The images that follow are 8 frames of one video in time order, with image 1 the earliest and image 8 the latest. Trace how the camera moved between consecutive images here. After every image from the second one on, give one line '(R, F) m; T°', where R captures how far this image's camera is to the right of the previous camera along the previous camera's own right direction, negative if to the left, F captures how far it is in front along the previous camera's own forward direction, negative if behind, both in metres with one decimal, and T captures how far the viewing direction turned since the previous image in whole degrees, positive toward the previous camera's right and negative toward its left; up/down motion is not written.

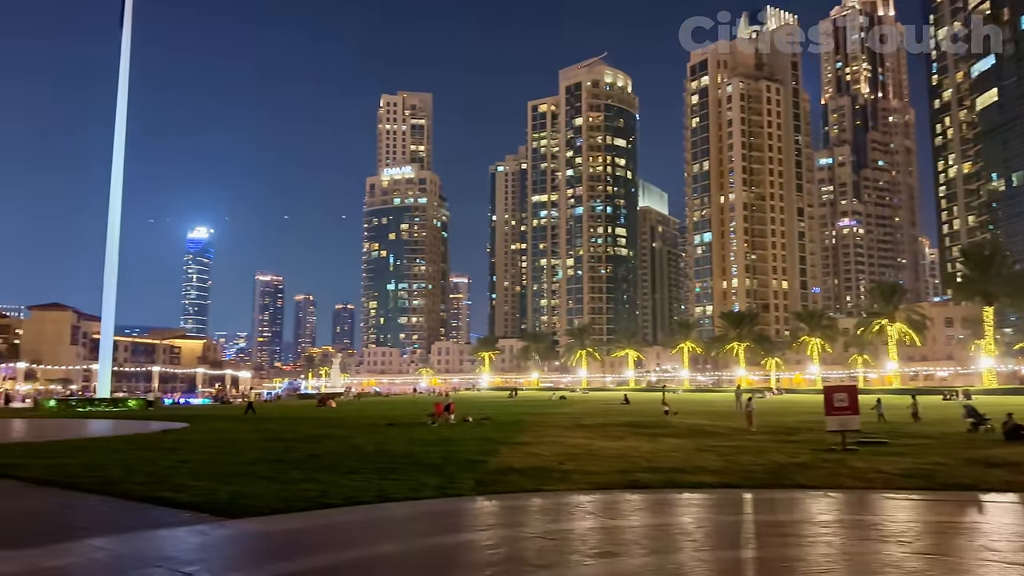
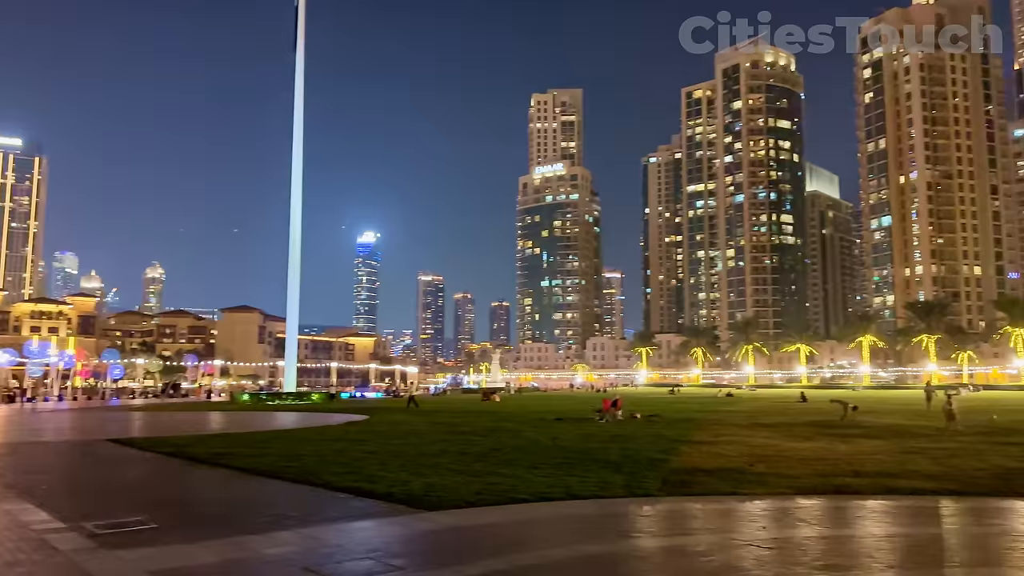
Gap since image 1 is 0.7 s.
(-0.7, +0.6) m; -11°
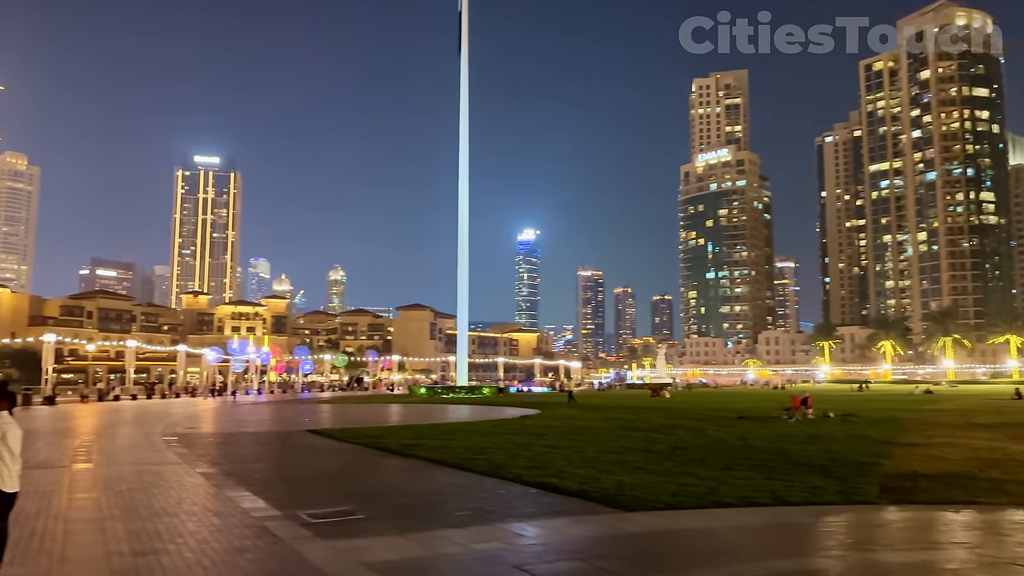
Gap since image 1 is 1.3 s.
(-0.6, +0.5) m; -12°
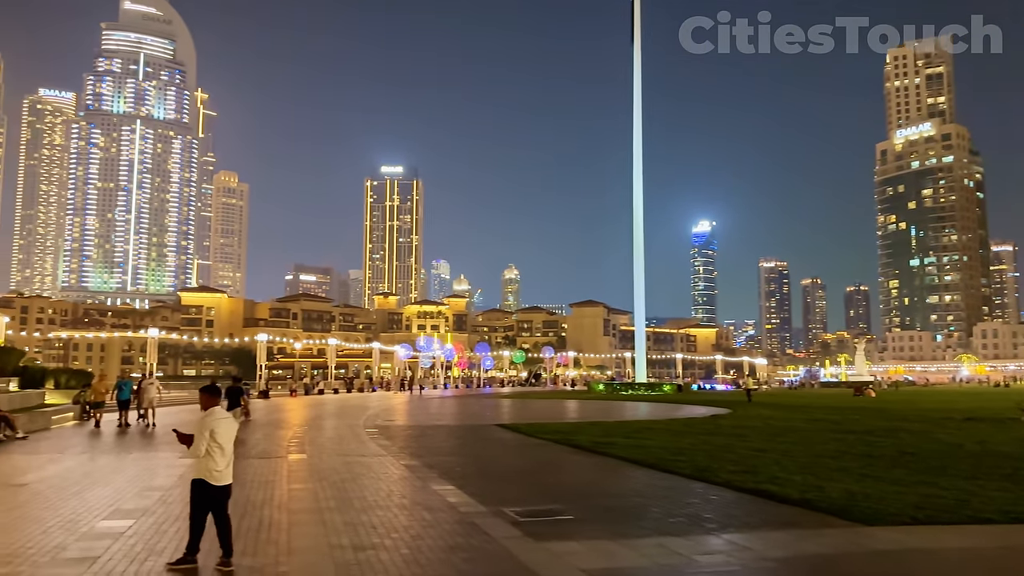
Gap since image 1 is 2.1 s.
(-0.5, +0.6) m; -13°
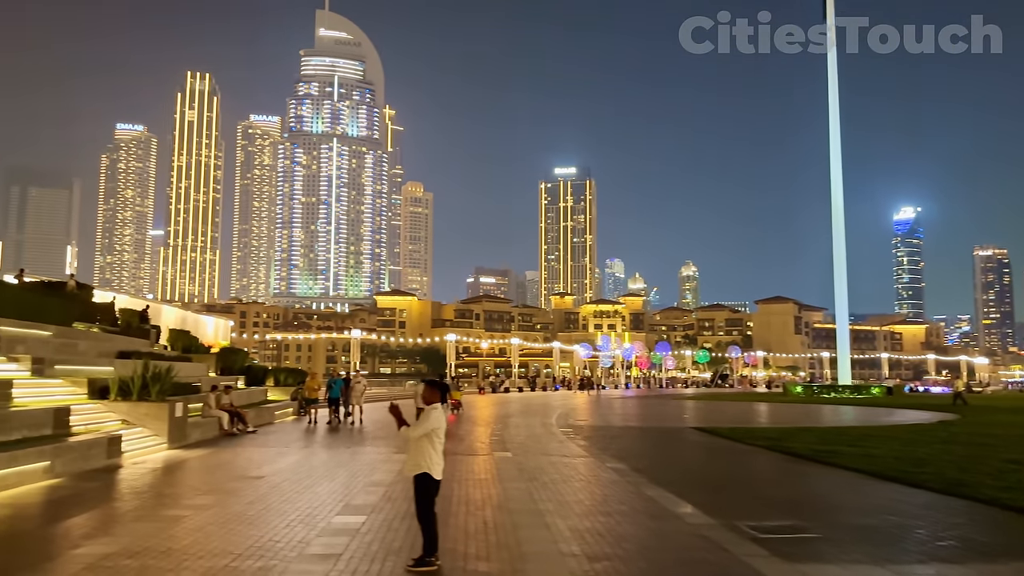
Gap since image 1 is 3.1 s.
(-0.6, +0.5) m; -13°
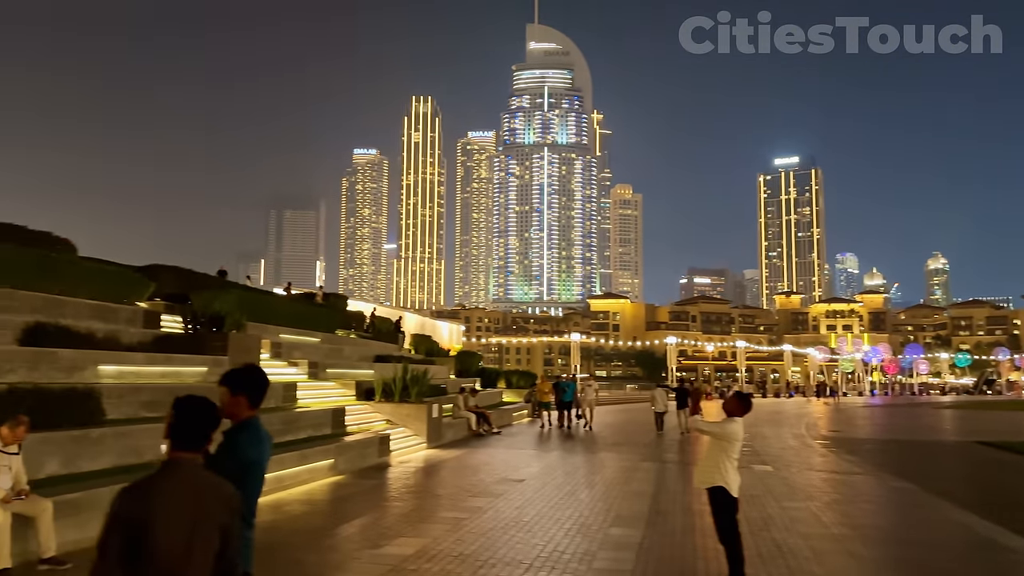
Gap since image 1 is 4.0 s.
(-0.7, +0.4) m; -16°
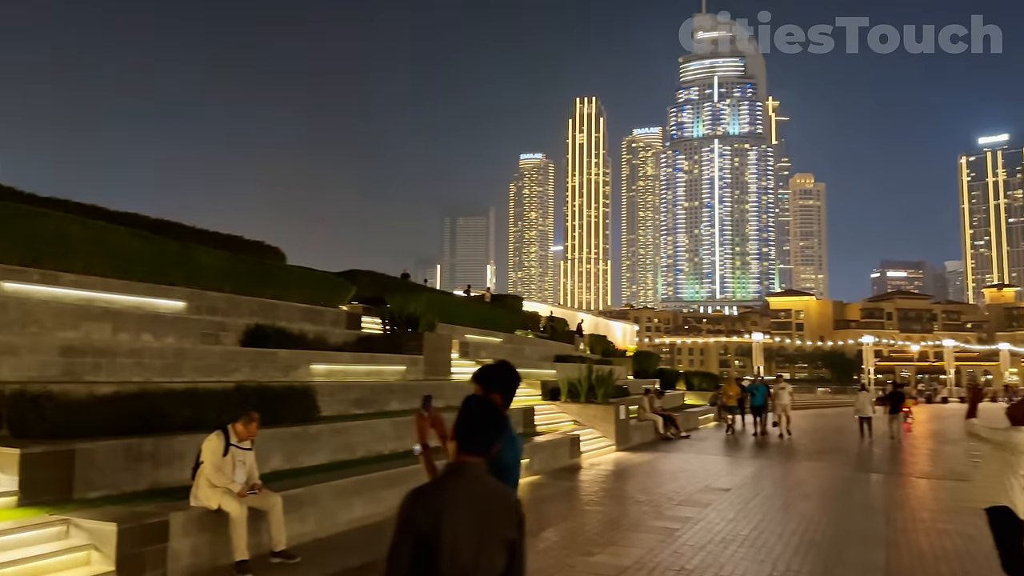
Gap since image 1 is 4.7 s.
(-0.4, +0.4) m; -12°
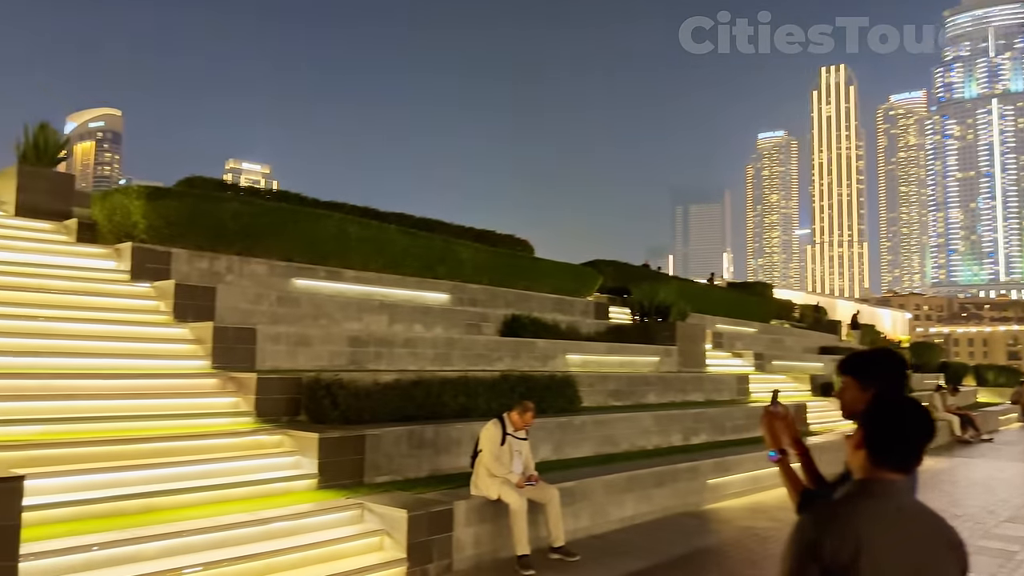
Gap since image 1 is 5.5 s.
(-0.4, +0.5) m; -17°
